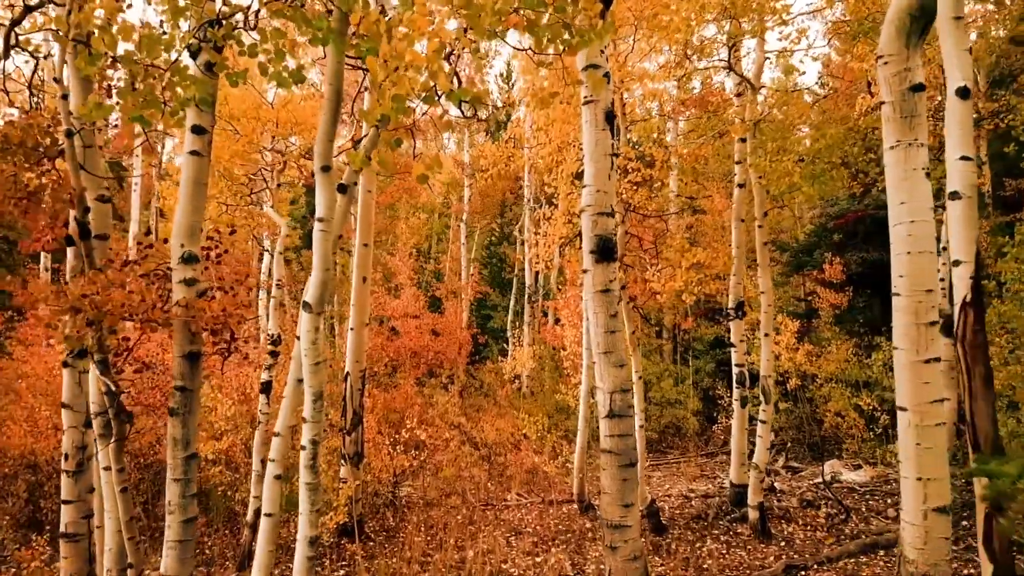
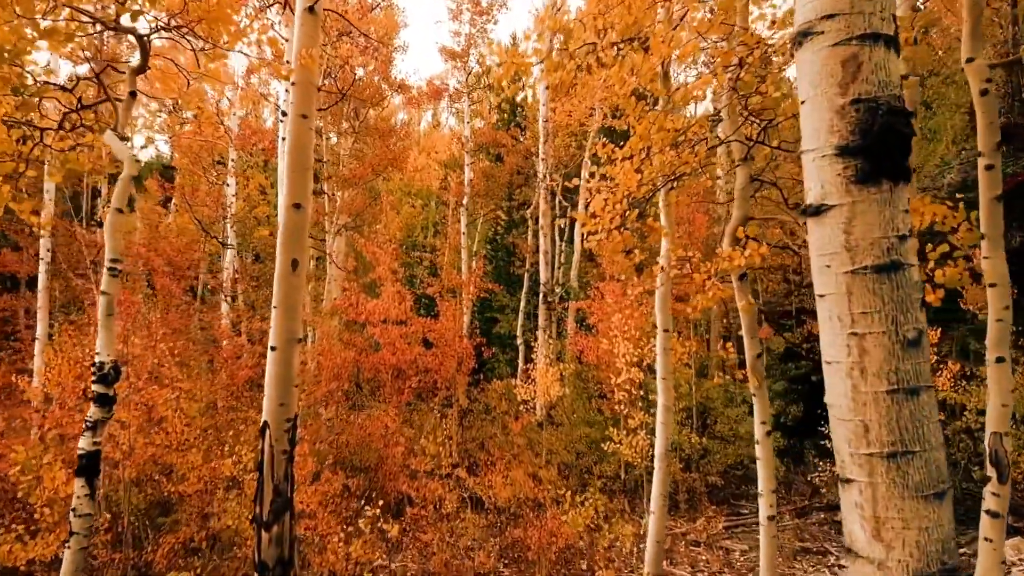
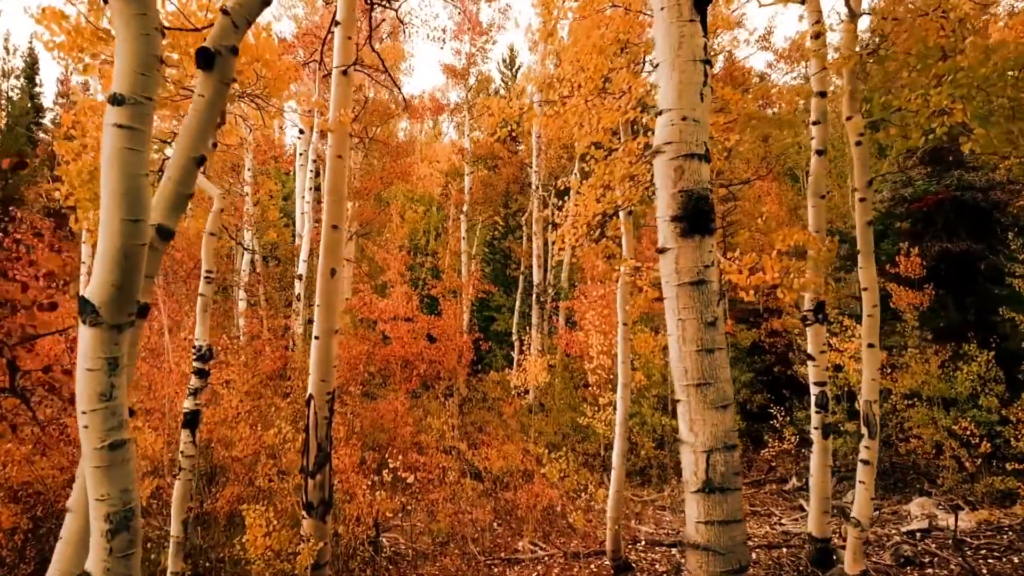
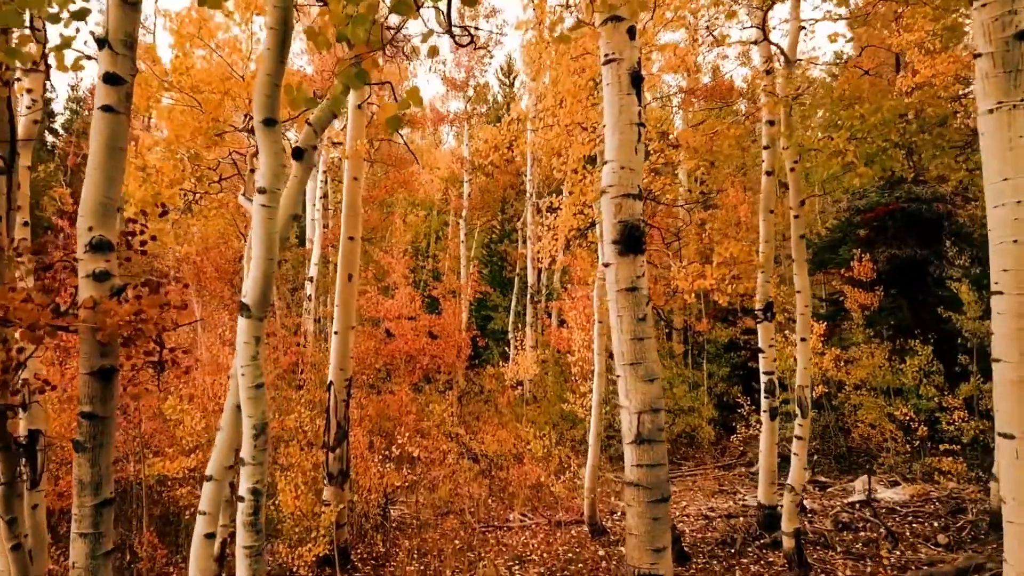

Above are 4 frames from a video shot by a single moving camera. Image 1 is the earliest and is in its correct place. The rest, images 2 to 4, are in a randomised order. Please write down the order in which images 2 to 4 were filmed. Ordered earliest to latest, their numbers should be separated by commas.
4, 3, 2
